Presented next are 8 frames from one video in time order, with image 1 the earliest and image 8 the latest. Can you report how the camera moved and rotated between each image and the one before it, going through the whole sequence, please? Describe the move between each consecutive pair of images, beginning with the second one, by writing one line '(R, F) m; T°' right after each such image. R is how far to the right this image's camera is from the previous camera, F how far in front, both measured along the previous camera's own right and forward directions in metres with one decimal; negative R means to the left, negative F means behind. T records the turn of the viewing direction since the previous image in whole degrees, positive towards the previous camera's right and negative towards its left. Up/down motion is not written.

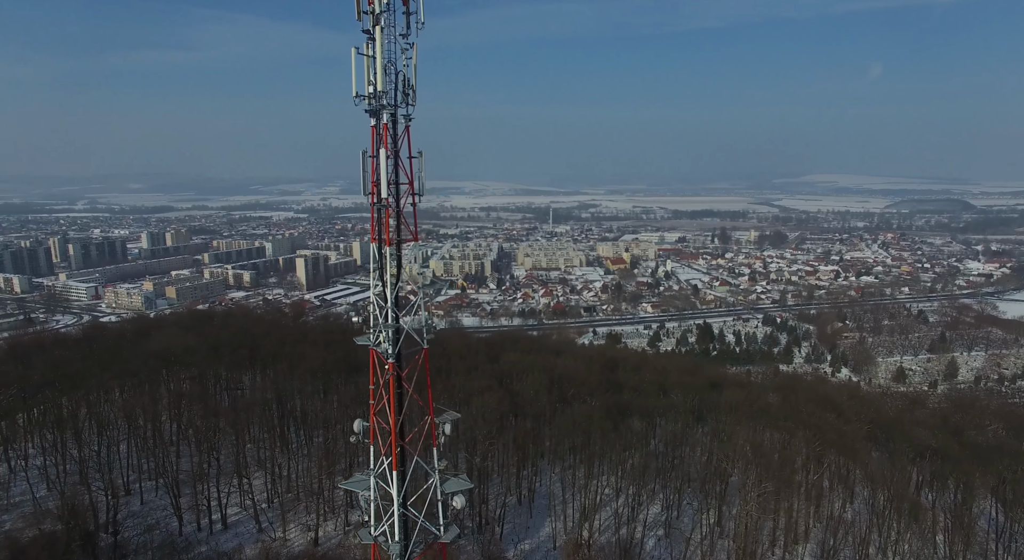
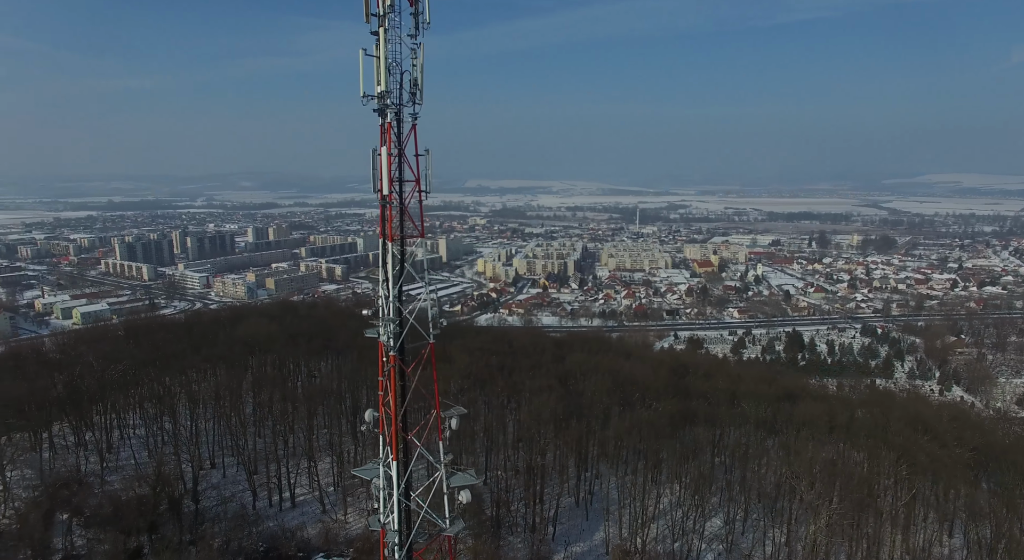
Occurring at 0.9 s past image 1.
(+0.5, 0.0) m; -9°
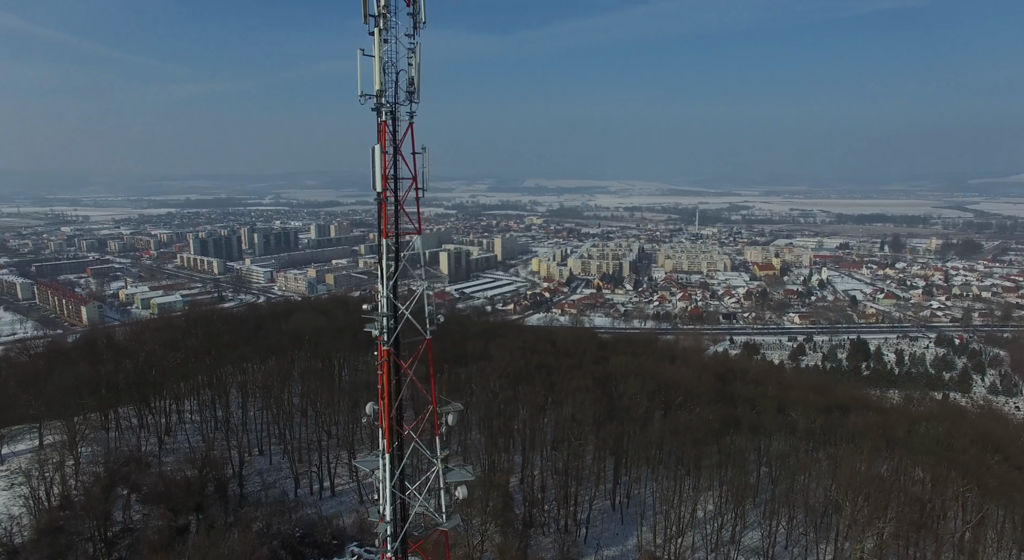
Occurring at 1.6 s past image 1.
(+0.4, 0.0) m; -6°
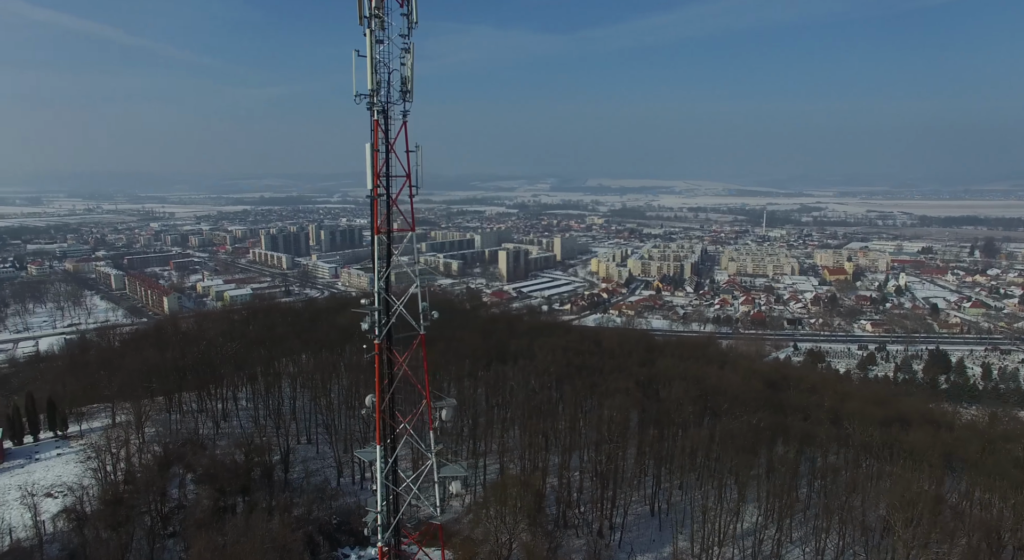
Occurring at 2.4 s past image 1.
(+0.5, 0.0) m; -6°
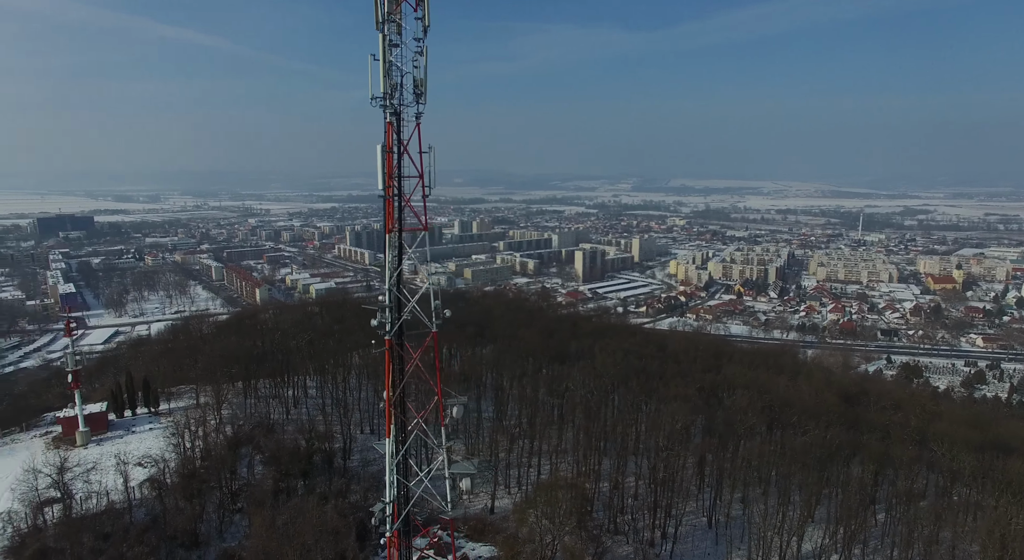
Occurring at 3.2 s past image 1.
(+0.5, 0.0) m; -8°
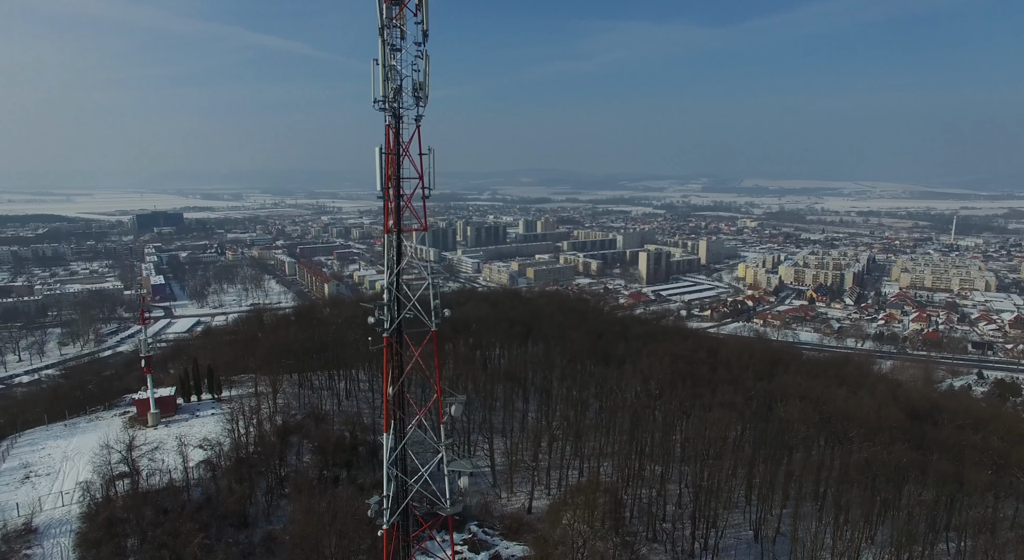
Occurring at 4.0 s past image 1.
(+0.5, 0.0) m; -7°
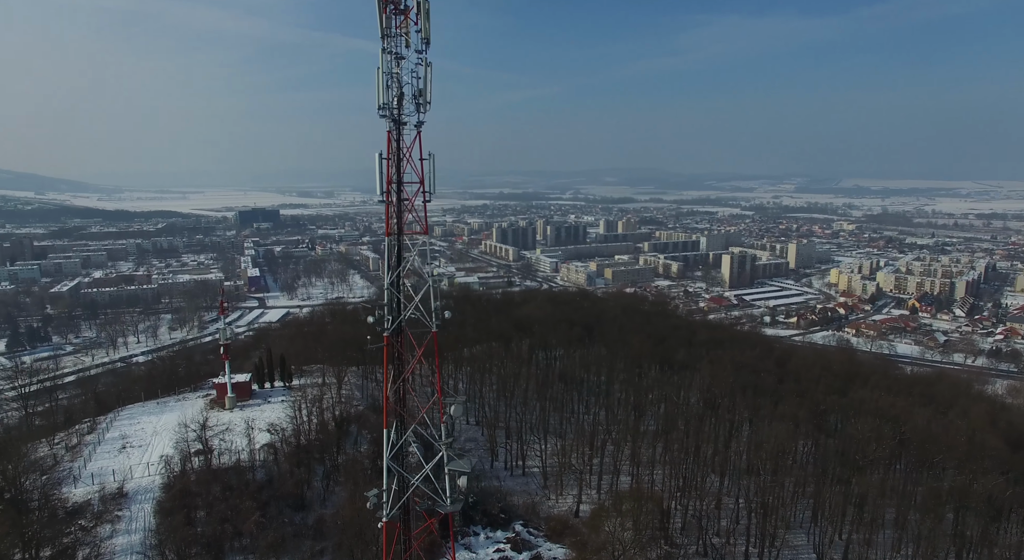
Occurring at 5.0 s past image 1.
(+0.6, +0.1) m; -8°
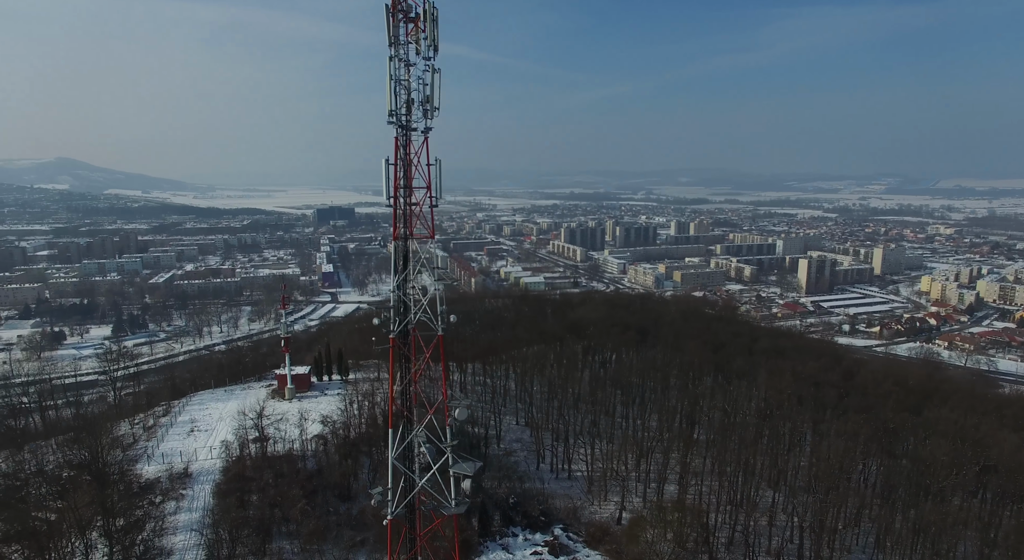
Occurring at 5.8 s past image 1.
(+0.5, +0.1) m; -7°
